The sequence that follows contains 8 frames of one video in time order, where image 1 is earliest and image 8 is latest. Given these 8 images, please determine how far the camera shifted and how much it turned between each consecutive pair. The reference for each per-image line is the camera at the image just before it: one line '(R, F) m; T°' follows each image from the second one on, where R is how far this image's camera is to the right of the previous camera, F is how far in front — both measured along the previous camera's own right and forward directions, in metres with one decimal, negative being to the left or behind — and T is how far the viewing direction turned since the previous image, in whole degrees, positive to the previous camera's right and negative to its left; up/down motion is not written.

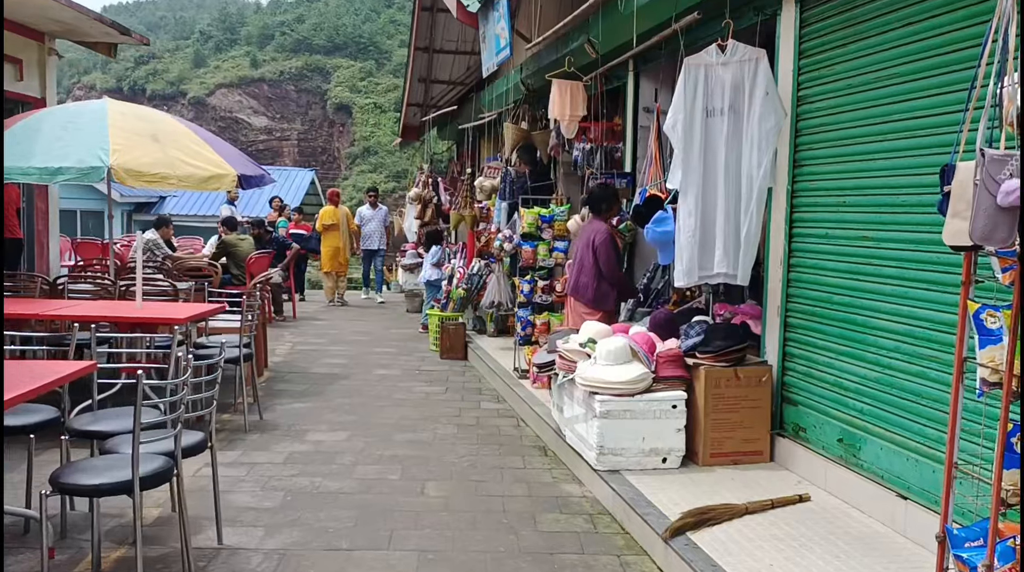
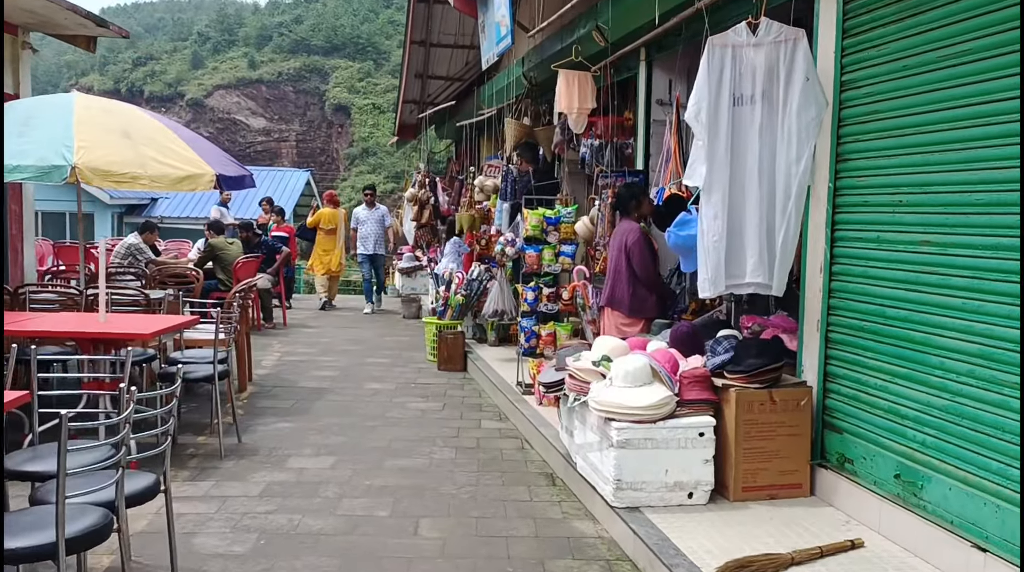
(0.0, +0.5) m; 0°
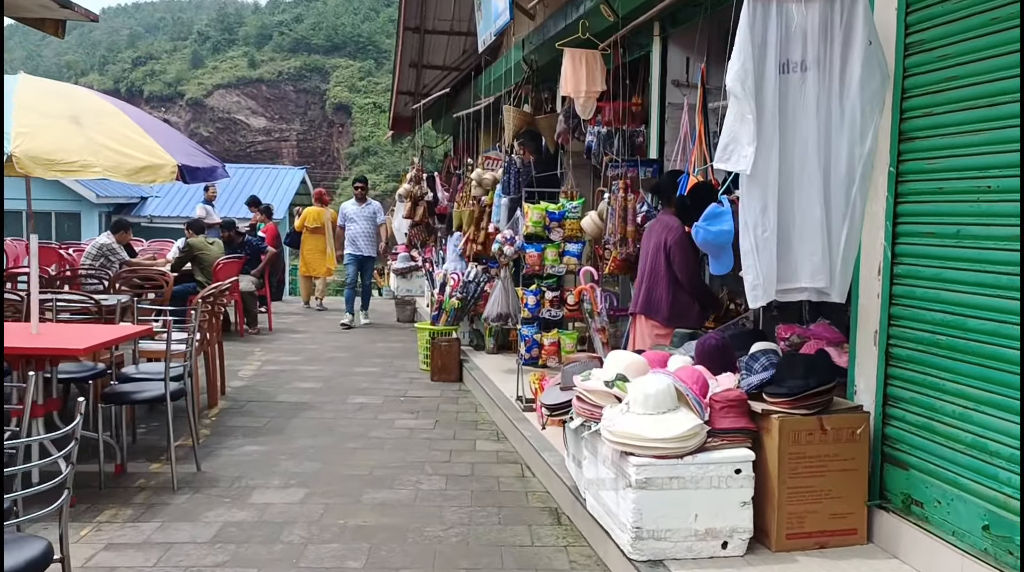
(0.0, +0.6) m; 0°
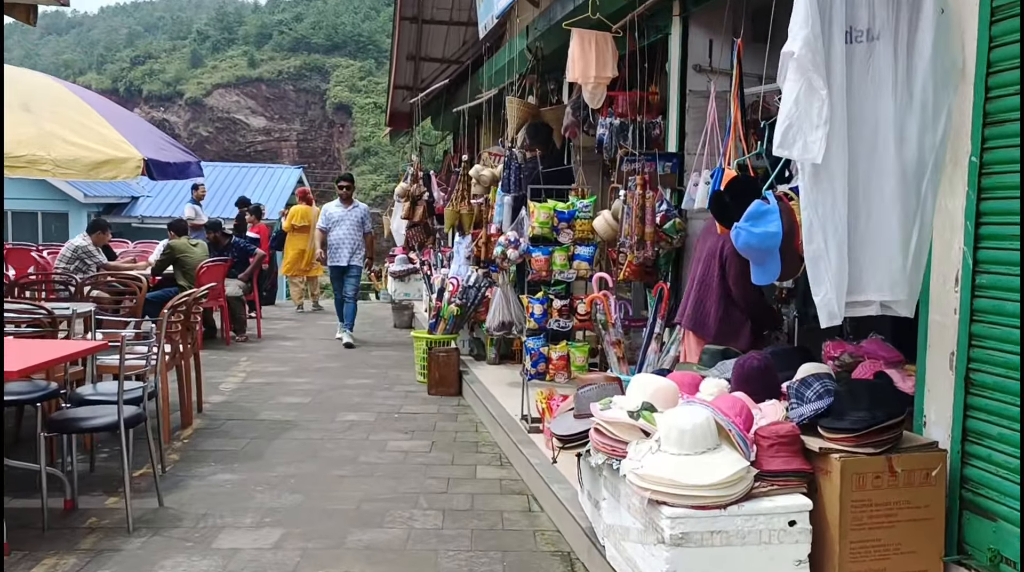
(0.0, +0.5) m; 0°
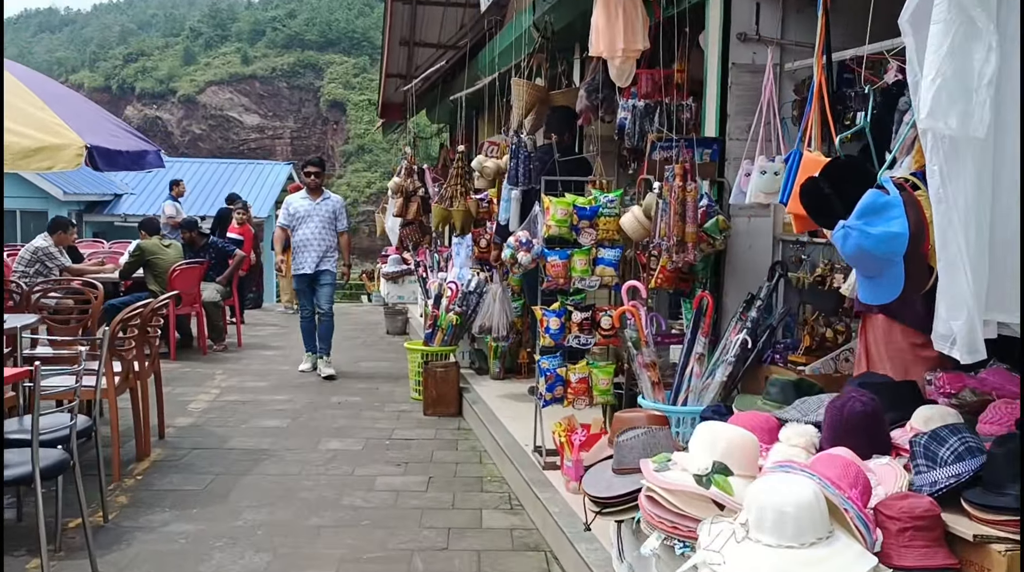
(-0.1, +0.7) m; 0°
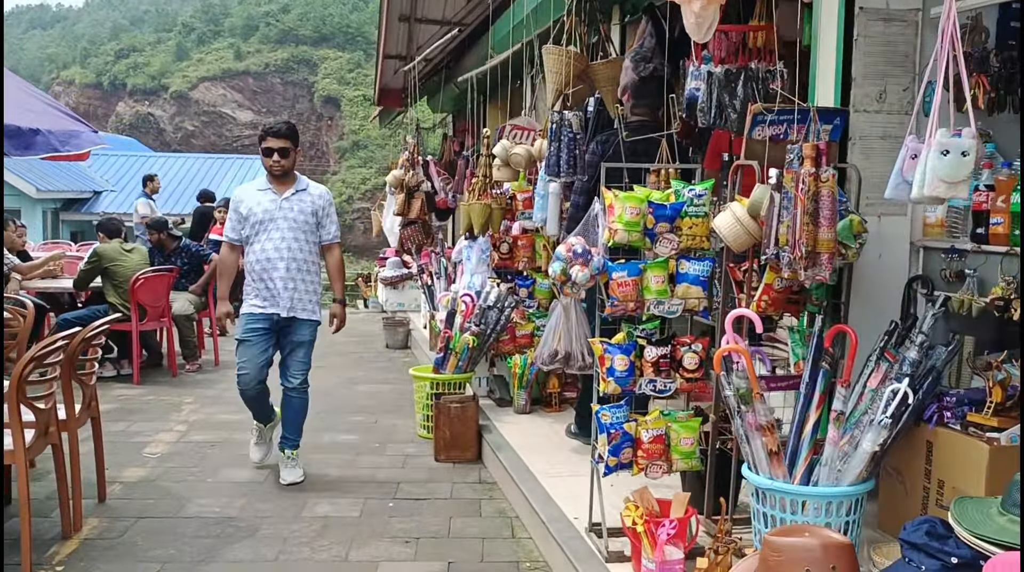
(-0.2, +1.0) m; 0°
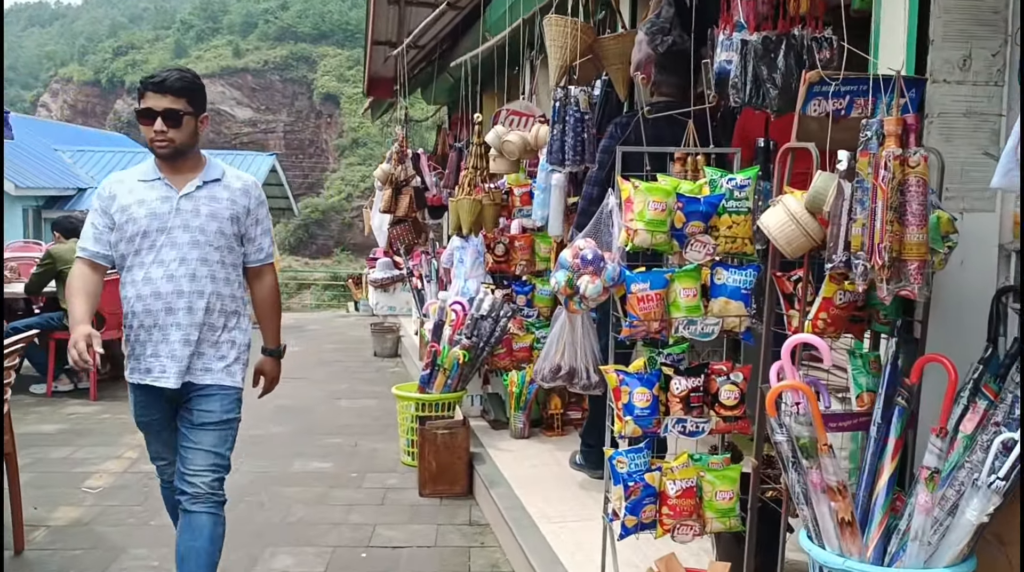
(0.0, +0.6) m; 0°
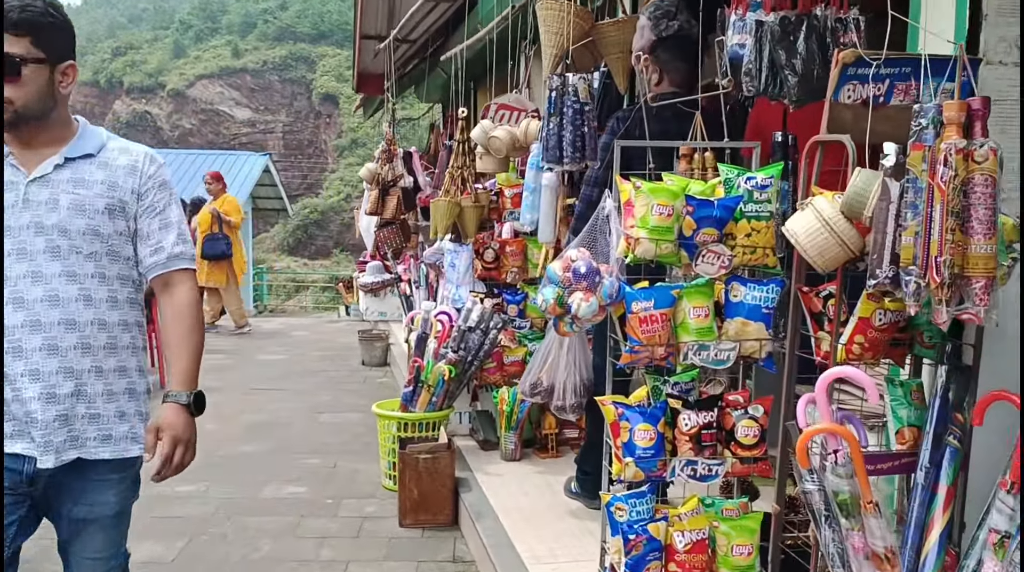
(0.0, +0.3) m; 0°
